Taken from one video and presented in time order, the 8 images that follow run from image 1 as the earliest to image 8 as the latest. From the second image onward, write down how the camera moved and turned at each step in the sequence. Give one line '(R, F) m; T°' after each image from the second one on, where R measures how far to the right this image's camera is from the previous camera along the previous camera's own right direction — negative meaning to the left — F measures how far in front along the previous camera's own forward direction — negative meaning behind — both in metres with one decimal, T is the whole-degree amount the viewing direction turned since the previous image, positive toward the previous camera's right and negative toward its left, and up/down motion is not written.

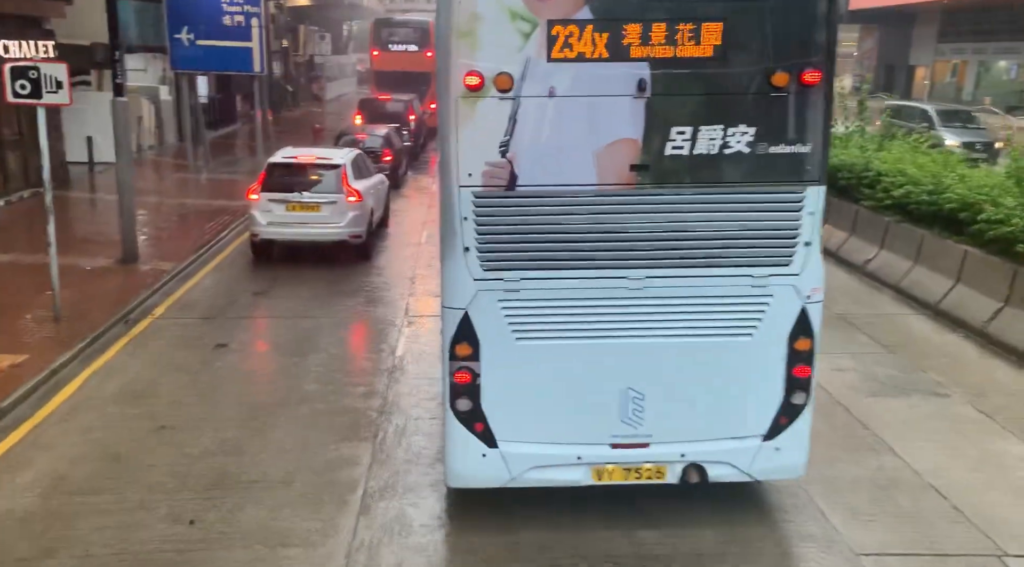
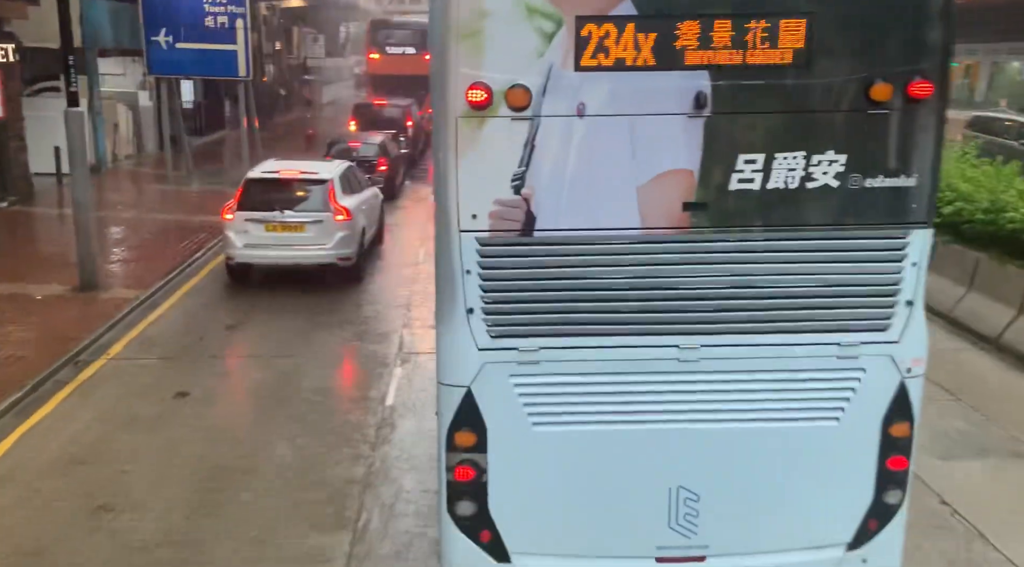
(-0.1, +1.2) m; 0°
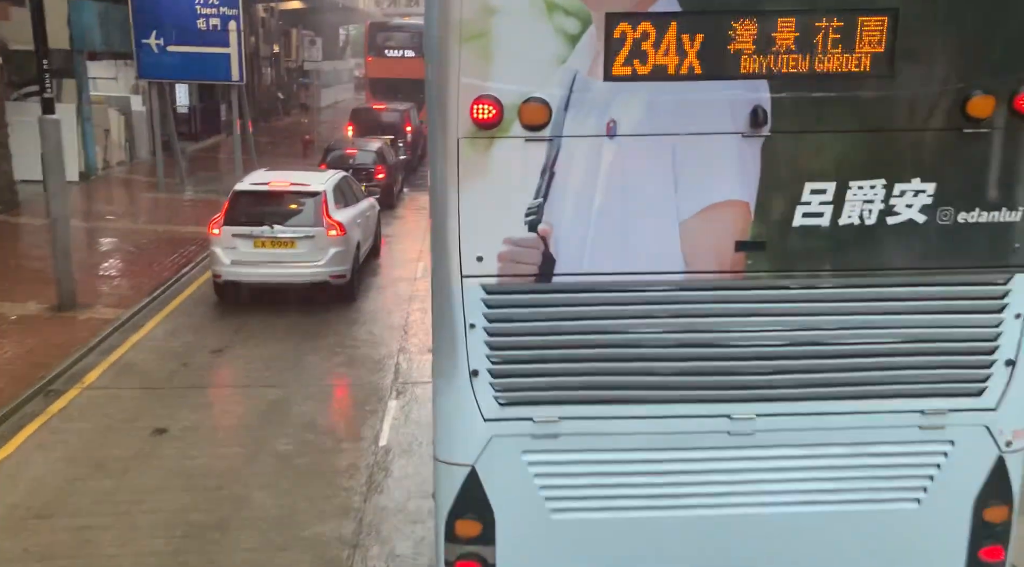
(0.0, +0.7) m; 0°
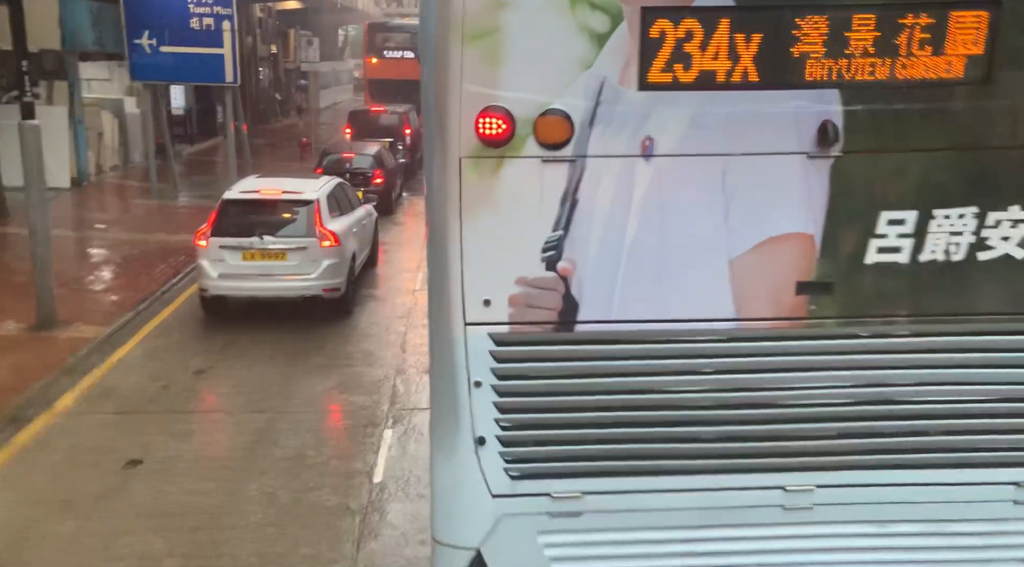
(0.0, +0.6) m; 0°
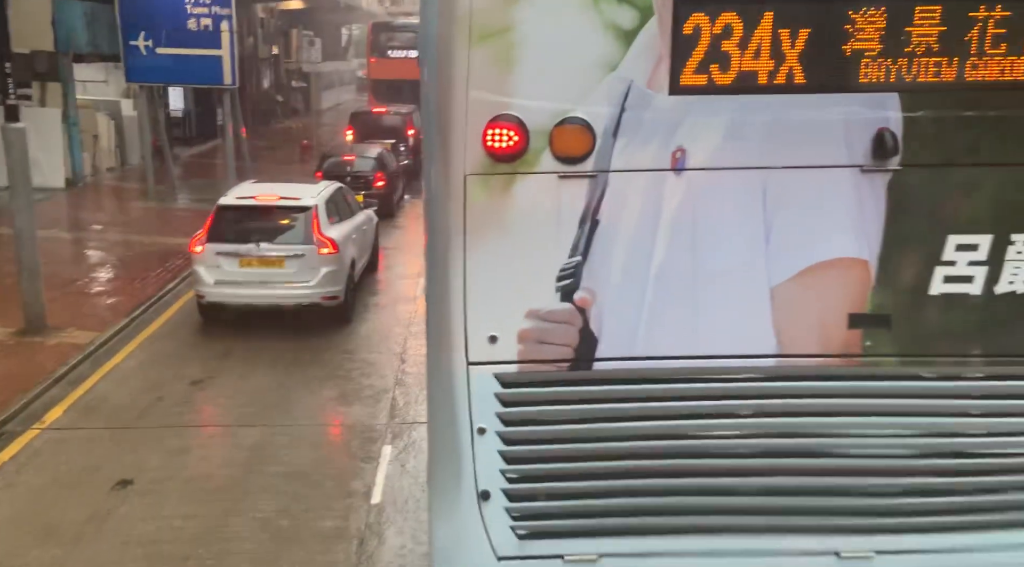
(0.0, +0.3) m; 0°
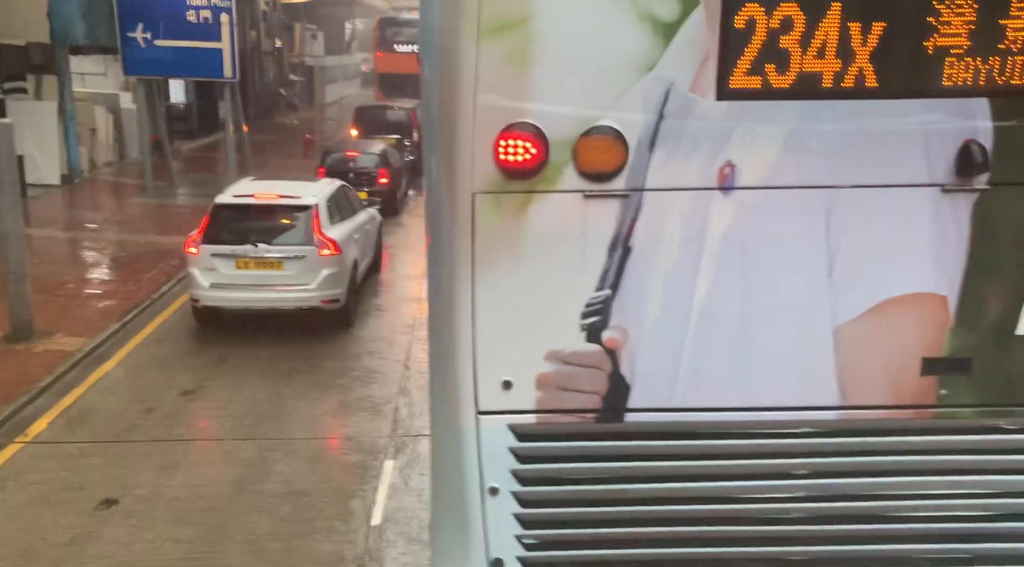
(0.0, +0.4) m; 0°
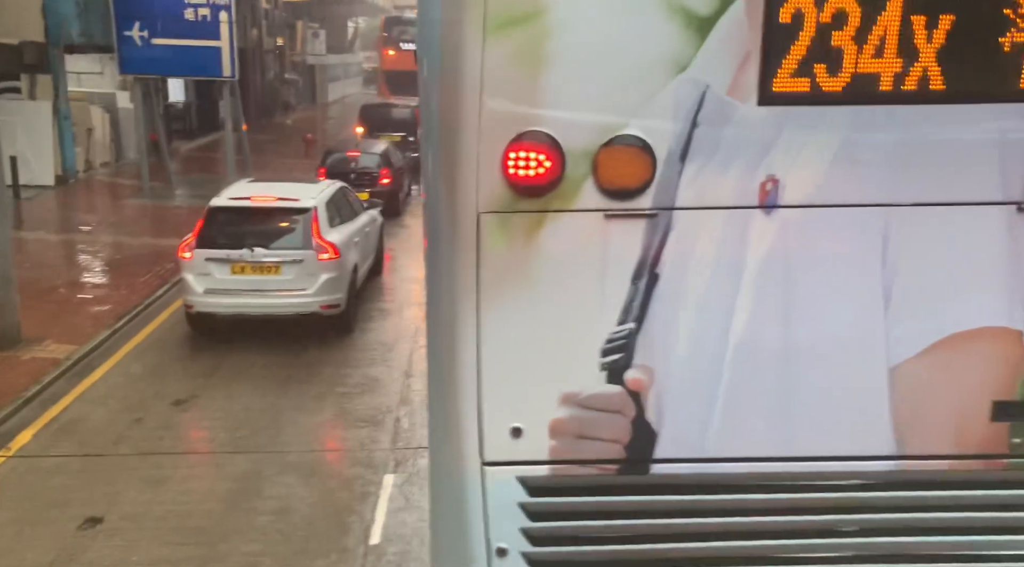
(0.0, +0.3) m; 0°
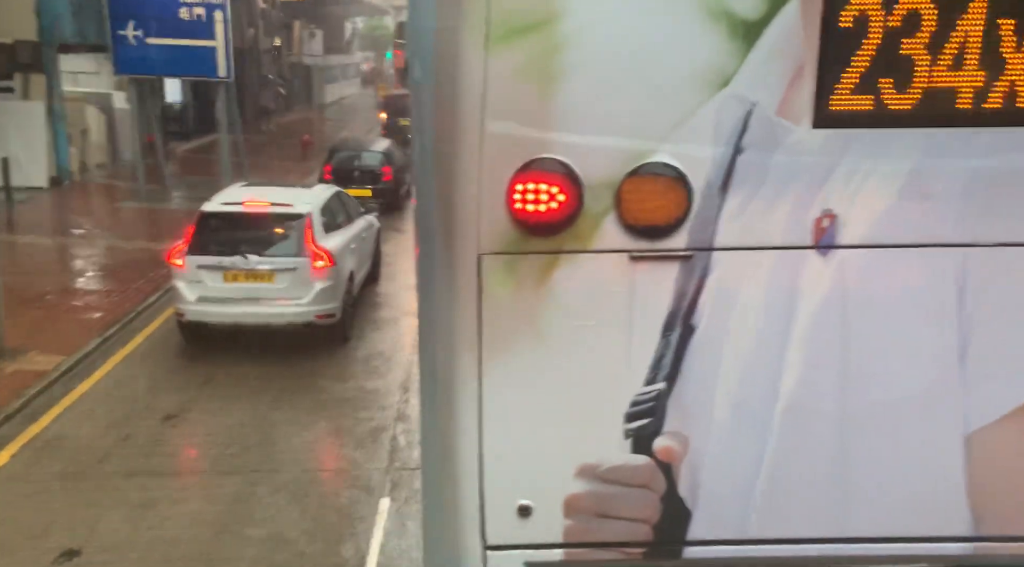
(0.0, +0.3) m; 0°
